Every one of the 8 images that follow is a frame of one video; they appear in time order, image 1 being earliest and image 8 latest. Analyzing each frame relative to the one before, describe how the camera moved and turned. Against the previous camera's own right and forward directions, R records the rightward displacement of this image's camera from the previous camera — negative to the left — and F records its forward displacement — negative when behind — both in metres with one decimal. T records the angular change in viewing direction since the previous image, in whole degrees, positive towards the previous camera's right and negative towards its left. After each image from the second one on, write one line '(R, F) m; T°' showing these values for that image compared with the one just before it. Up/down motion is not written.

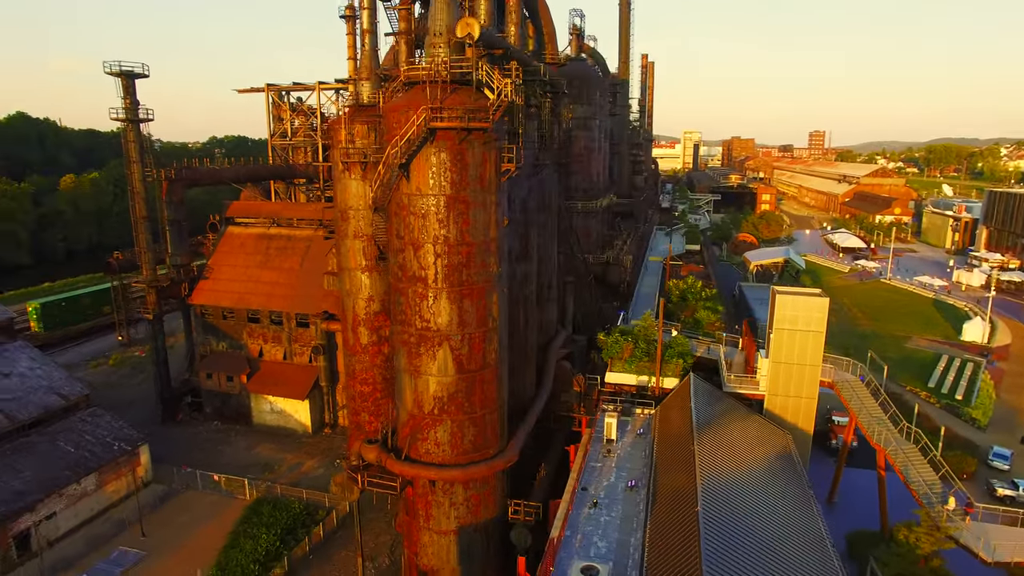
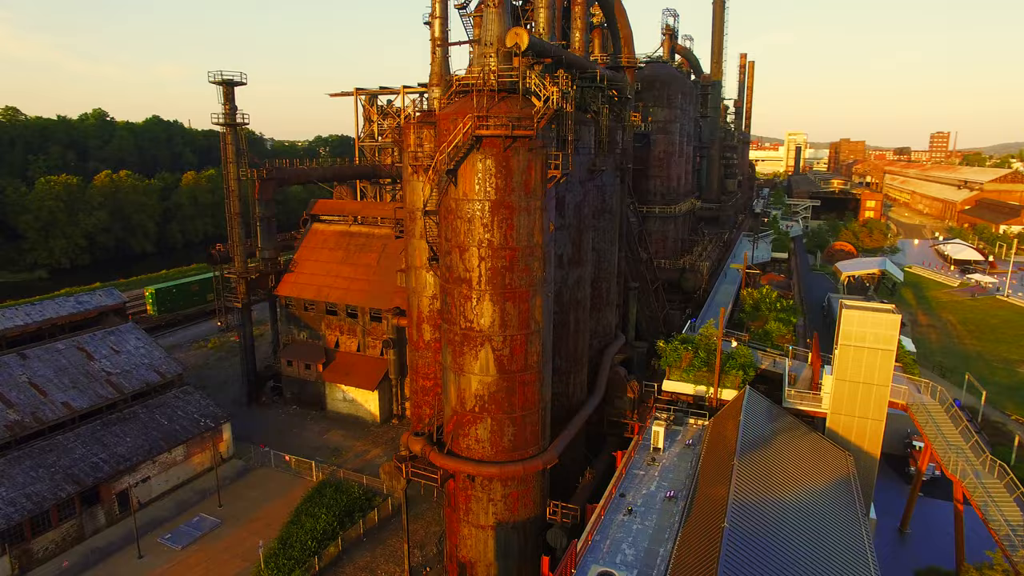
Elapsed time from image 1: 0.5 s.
(+1.4, -0.3) m; -8°
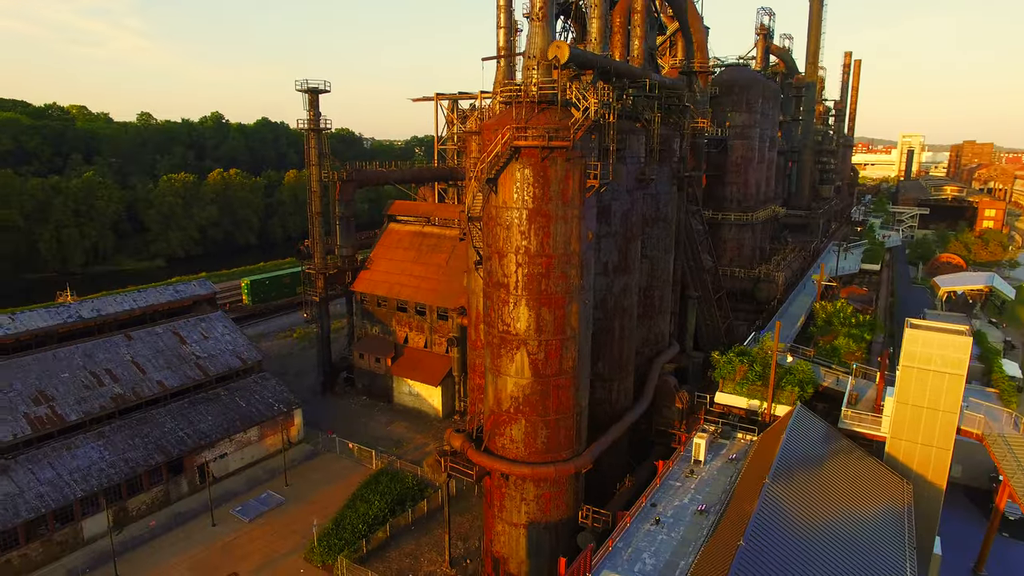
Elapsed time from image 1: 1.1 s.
(+1.5, -0.4) m; -8°
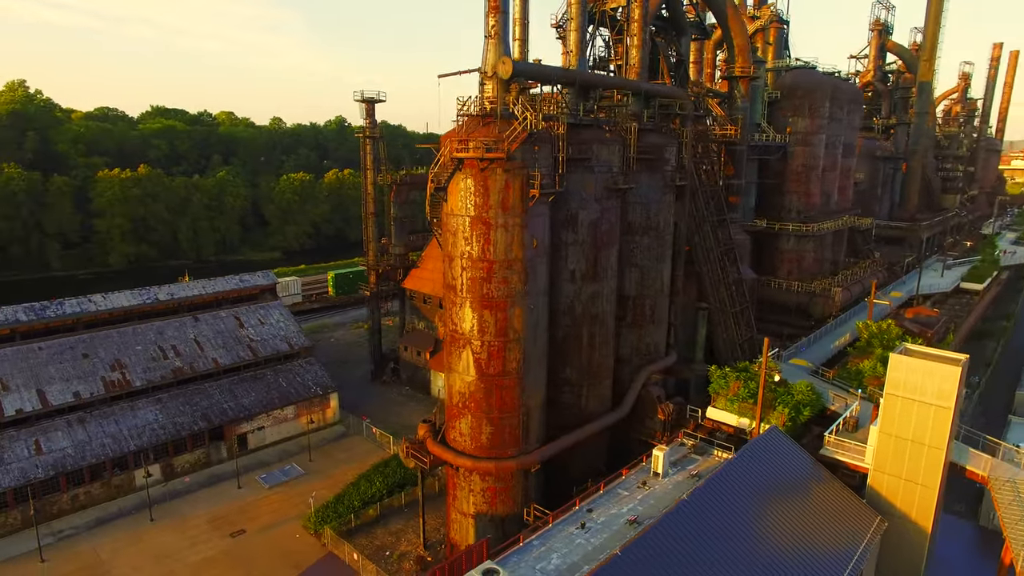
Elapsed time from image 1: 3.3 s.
(+5.4, -0.5) m; -11°
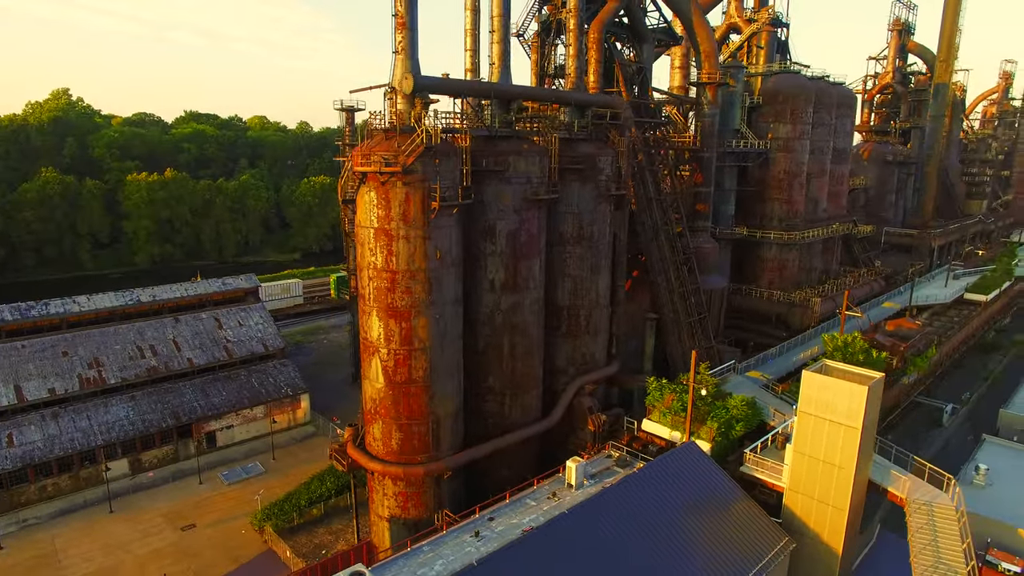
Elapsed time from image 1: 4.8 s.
(+4.2, -0.2) m; -4°
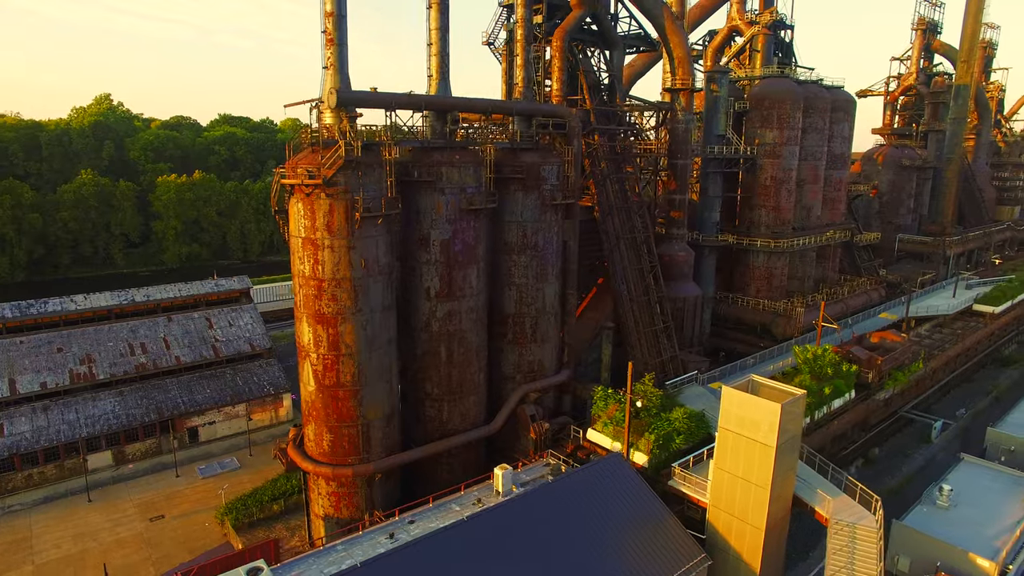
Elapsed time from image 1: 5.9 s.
(+3.7, -0.2) m; -4°
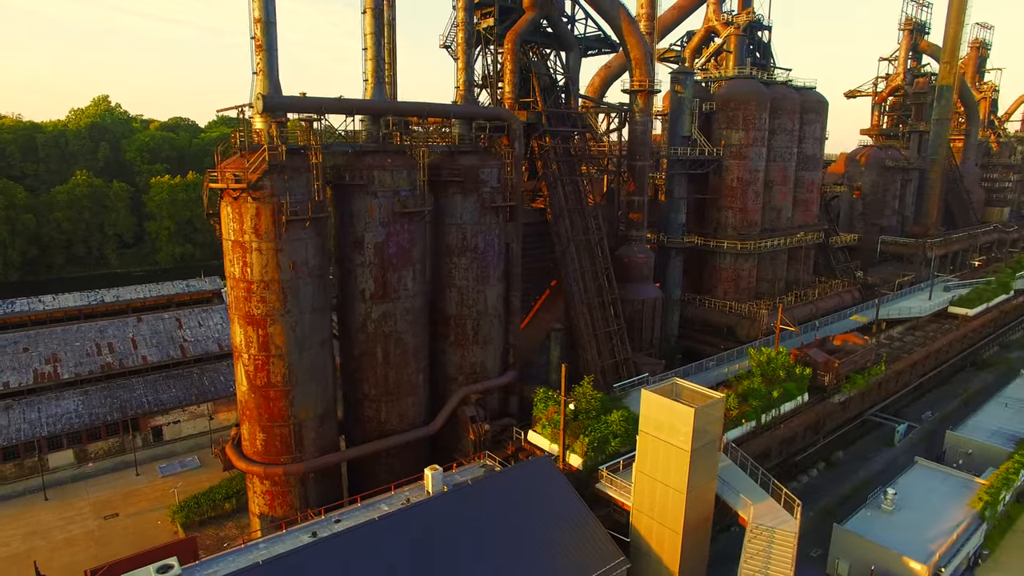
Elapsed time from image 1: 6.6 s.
(+2.6, -0.1) m; -1°
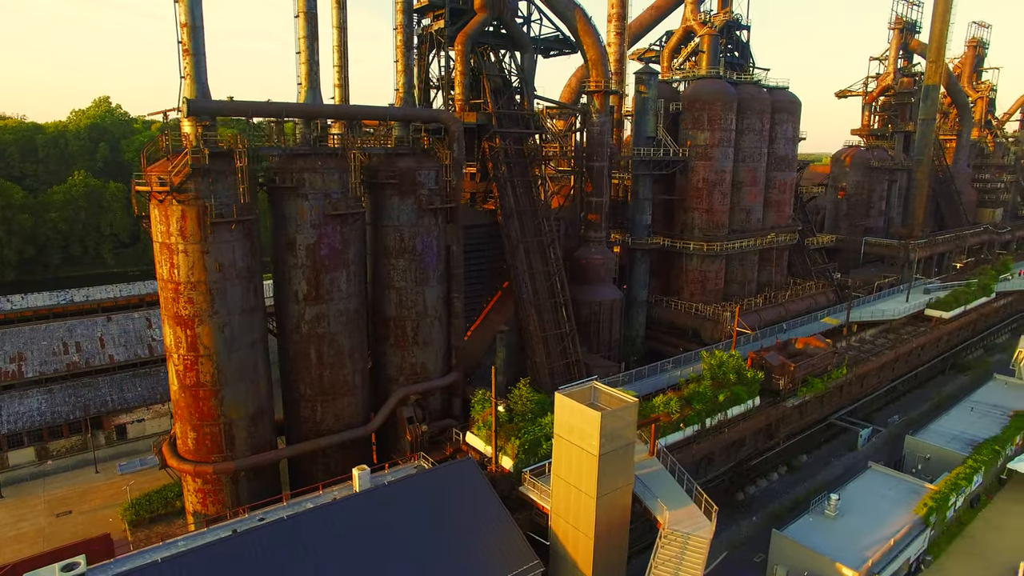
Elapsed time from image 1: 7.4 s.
(+2.9, 0.0) m; -1°
